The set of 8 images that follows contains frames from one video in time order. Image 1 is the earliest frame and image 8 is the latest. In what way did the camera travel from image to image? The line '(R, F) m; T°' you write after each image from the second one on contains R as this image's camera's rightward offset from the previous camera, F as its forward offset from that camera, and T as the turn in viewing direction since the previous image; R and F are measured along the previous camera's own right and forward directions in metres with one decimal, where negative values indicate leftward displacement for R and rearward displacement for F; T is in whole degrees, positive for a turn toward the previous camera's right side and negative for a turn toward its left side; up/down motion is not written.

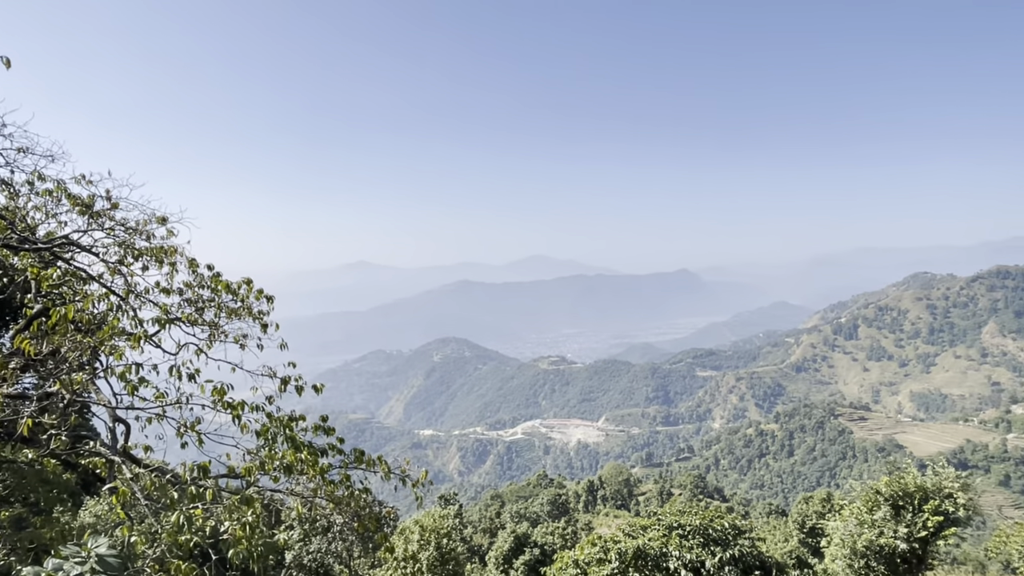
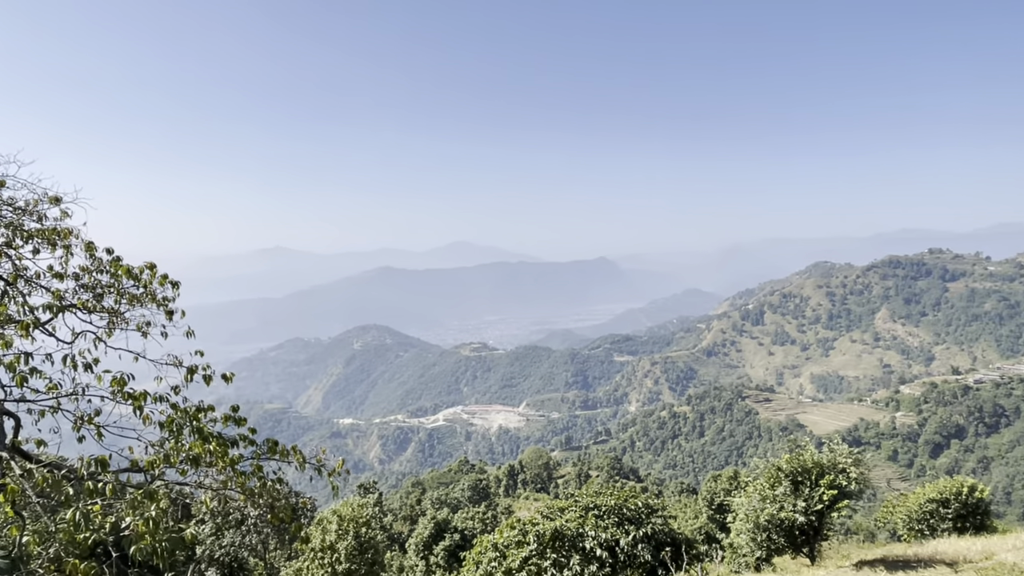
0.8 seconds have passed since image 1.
(+0.1, -0.1) m; +6°
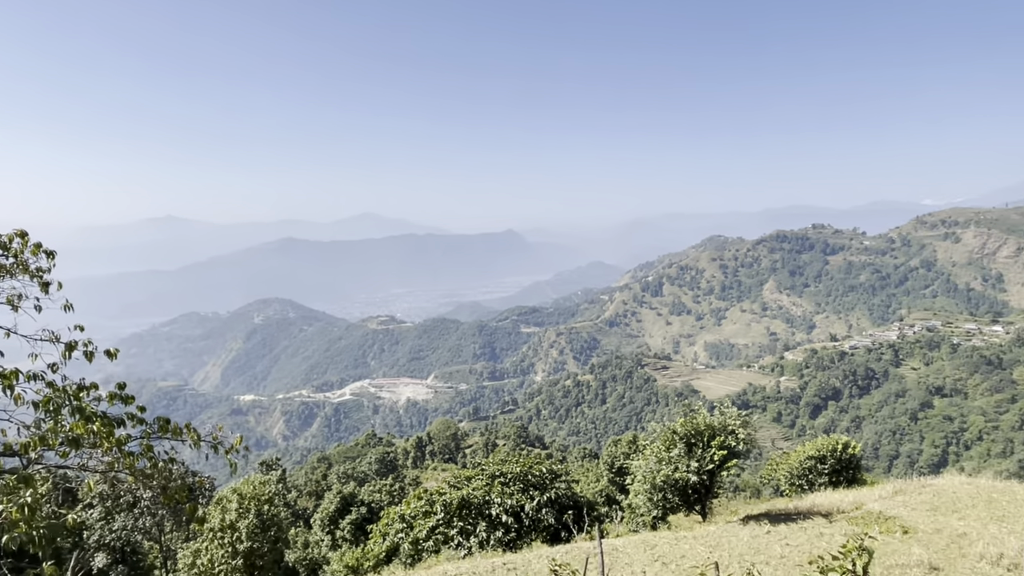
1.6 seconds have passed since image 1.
(+0.1, 0.0) m; +8°
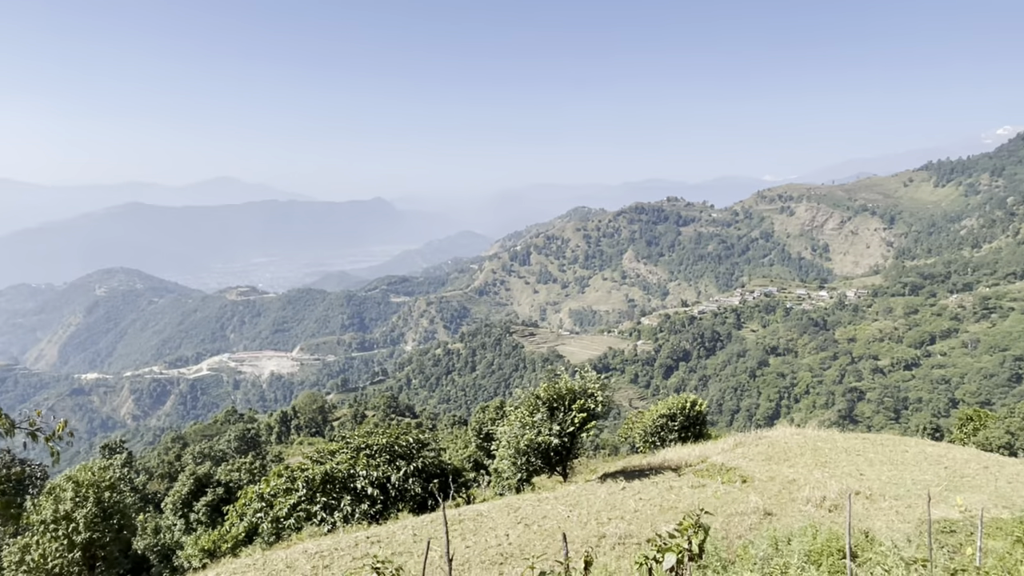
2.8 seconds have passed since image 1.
(+0.4, +0.8) m; +11°
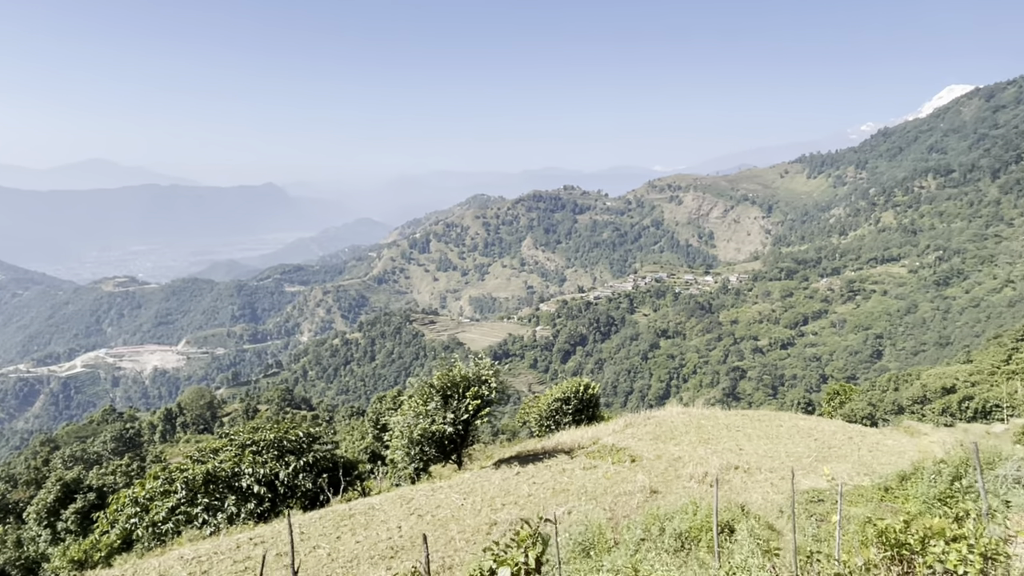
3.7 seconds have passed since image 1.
(+0.7, +1.0) m; +8°
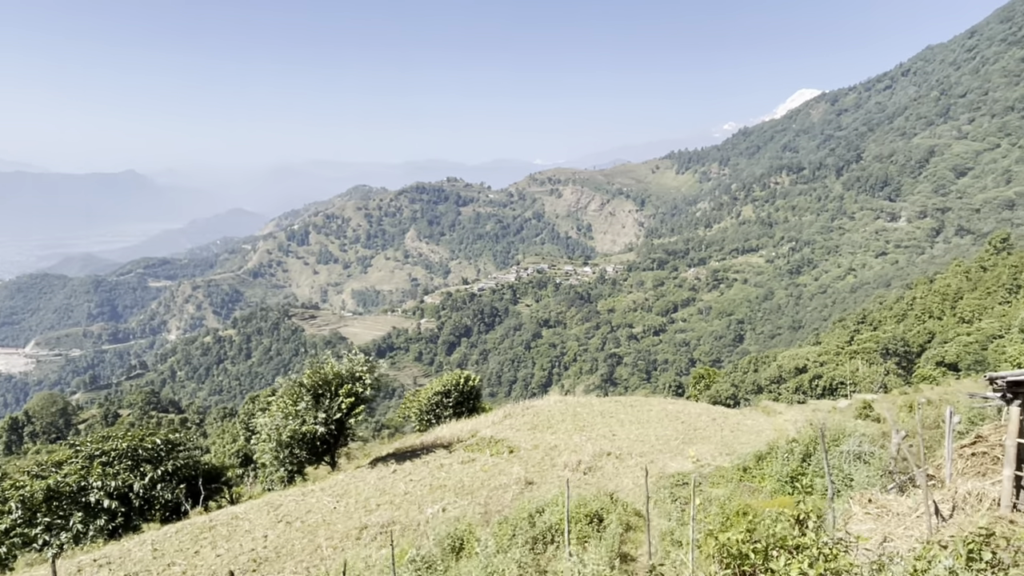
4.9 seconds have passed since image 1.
(+0.8, +1.1) m; +10°
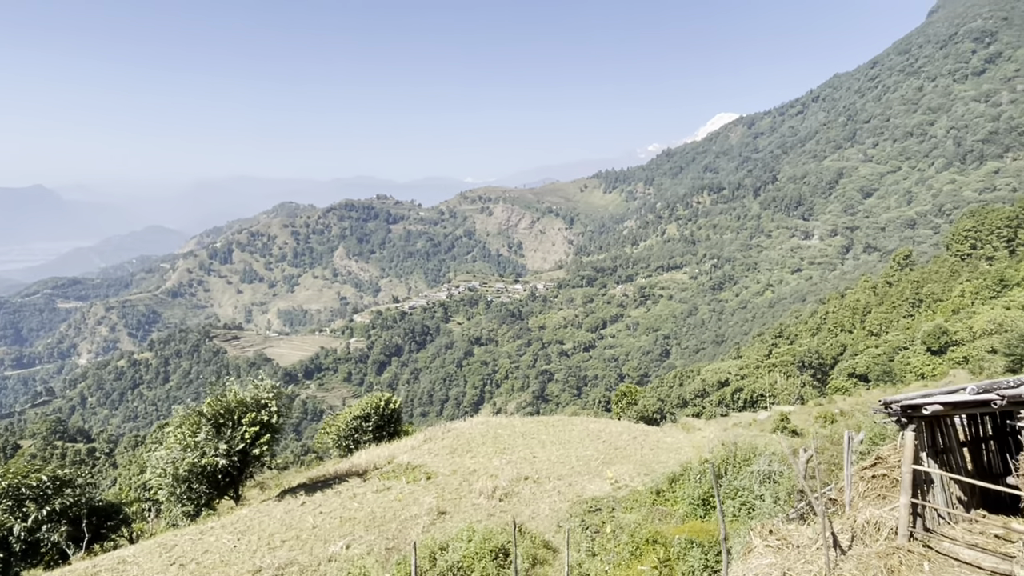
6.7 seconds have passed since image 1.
(+1.5, +1.6) m; +6°
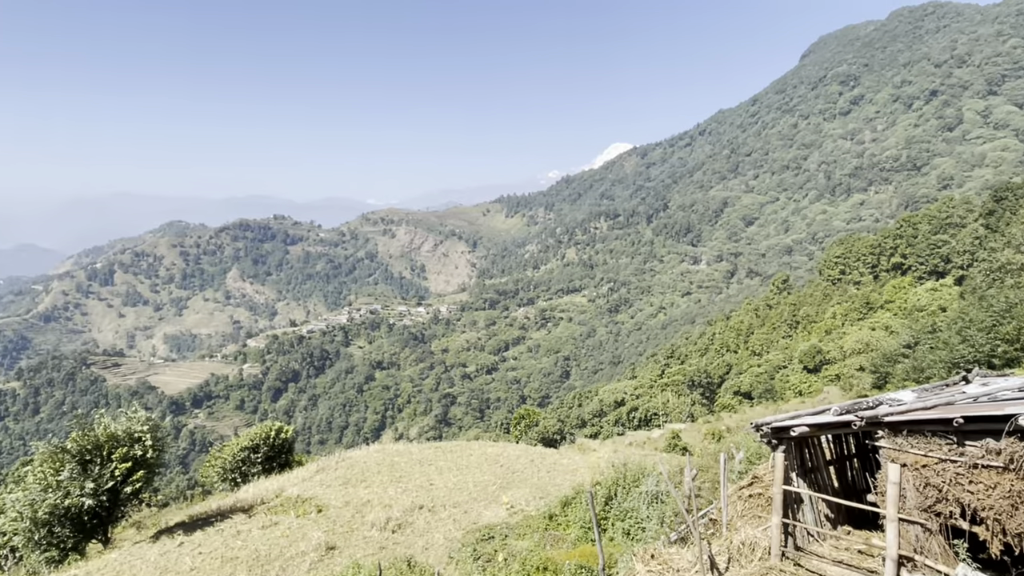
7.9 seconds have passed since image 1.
(+0.6, +0.4) m; +8°
